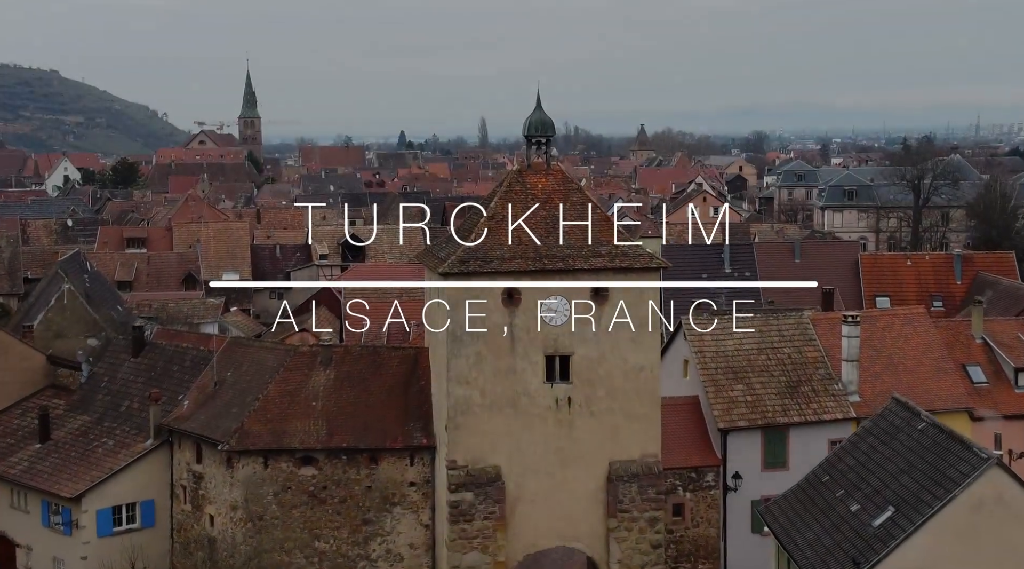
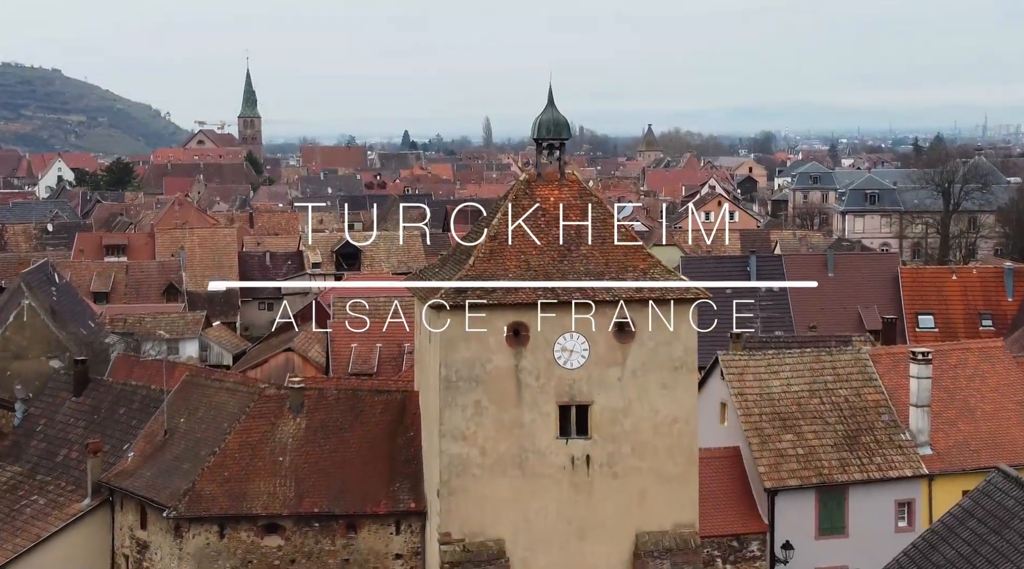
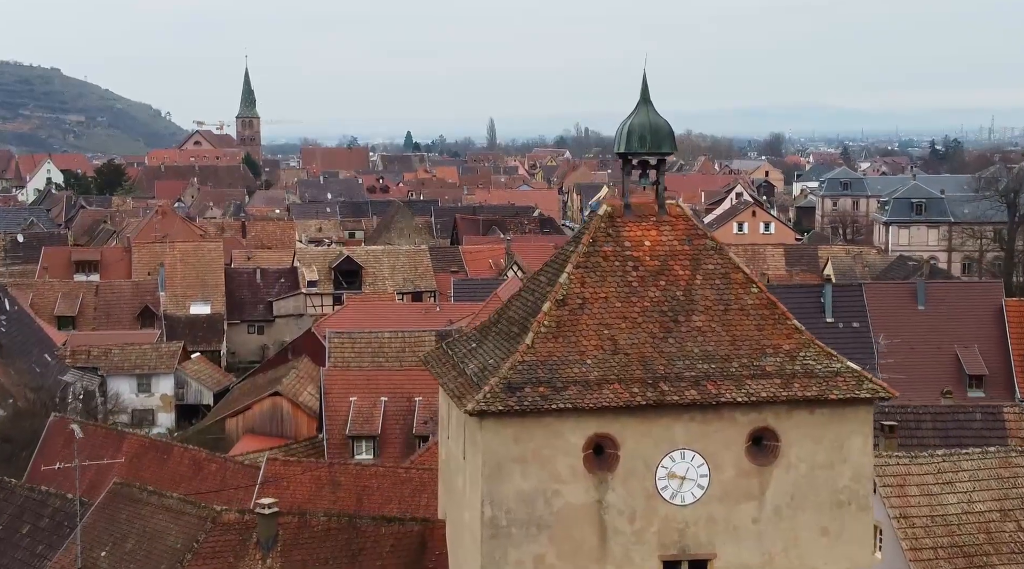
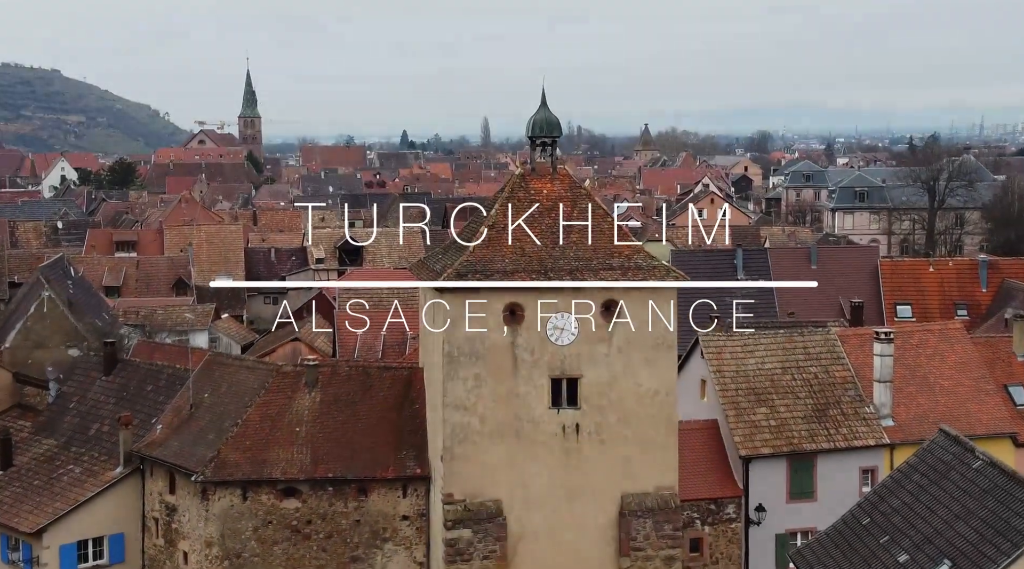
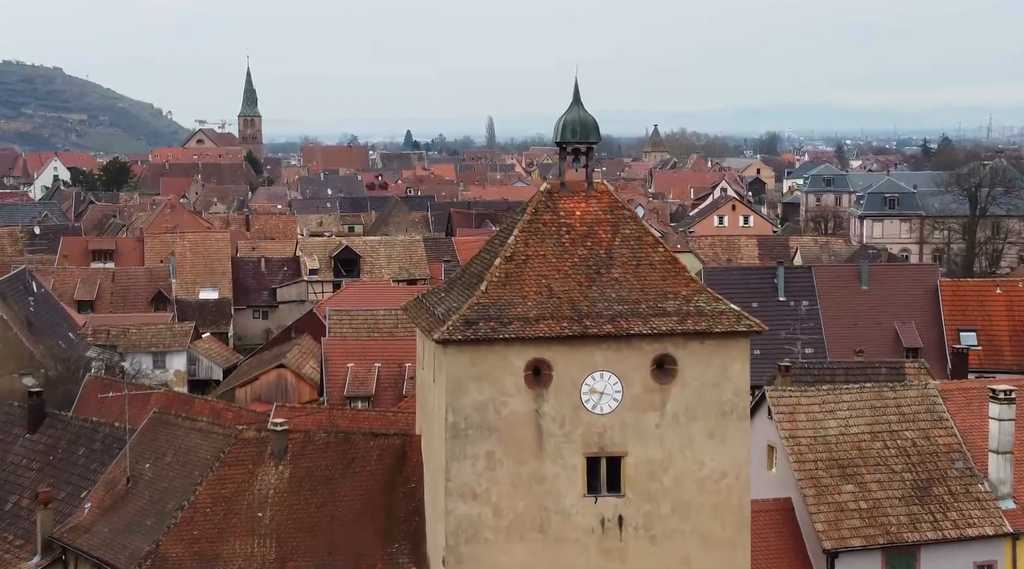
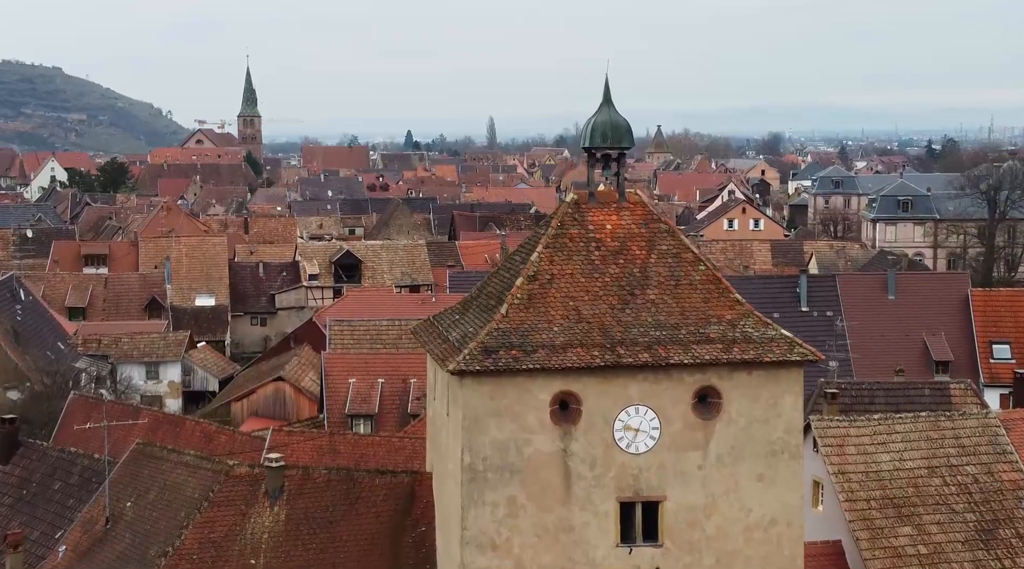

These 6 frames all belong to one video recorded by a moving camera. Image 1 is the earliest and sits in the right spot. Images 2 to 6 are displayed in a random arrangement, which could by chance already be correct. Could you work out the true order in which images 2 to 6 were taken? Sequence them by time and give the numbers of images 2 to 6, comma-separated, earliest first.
4, 2, 5, 6, 3
